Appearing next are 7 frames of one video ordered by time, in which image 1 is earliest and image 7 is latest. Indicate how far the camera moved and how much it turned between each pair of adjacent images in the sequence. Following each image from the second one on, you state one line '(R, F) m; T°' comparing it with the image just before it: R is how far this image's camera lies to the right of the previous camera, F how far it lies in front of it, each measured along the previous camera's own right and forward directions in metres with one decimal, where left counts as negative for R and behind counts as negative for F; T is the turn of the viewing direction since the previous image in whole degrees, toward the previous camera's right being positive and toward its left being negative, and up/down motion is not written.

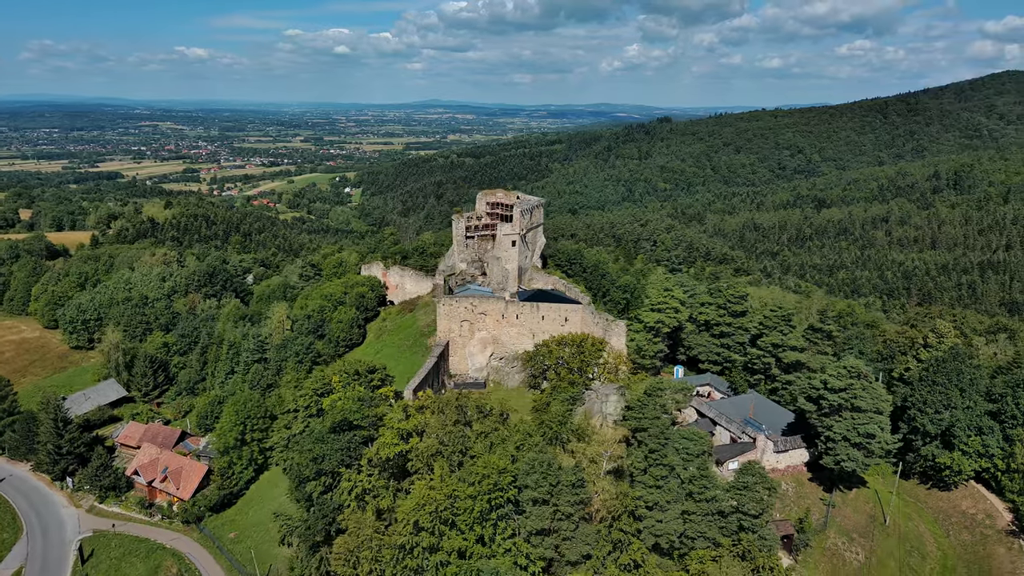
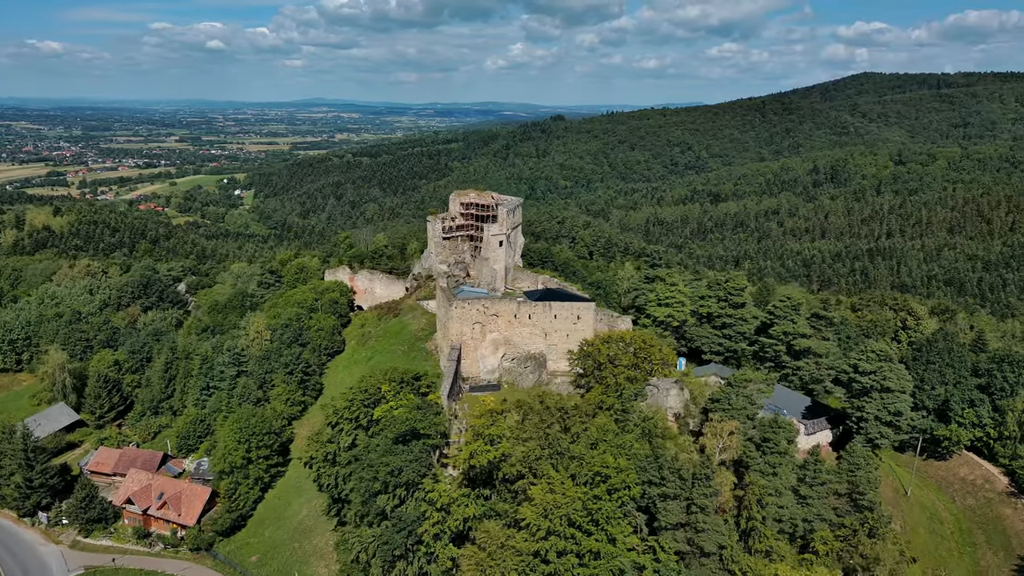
(-6.1, +0.4) m; +8°
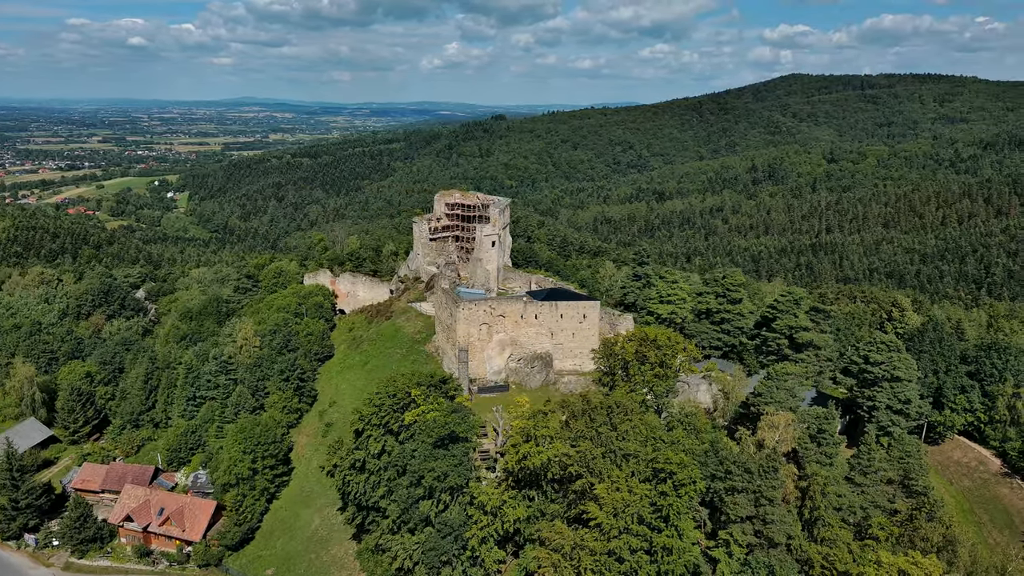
(-3.4, +0.2) m; +5°
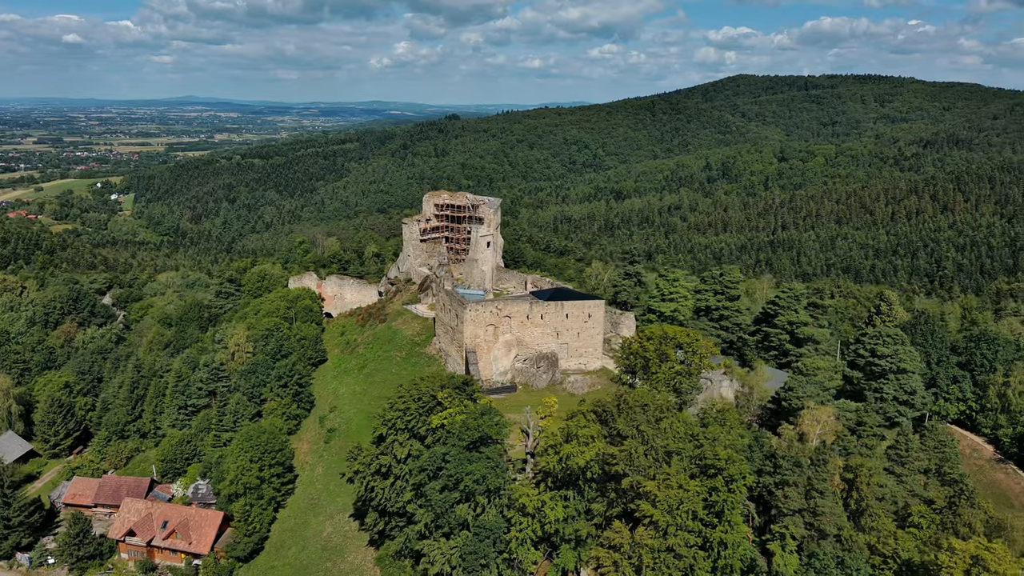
(-2.7, +0.1) m; +4°
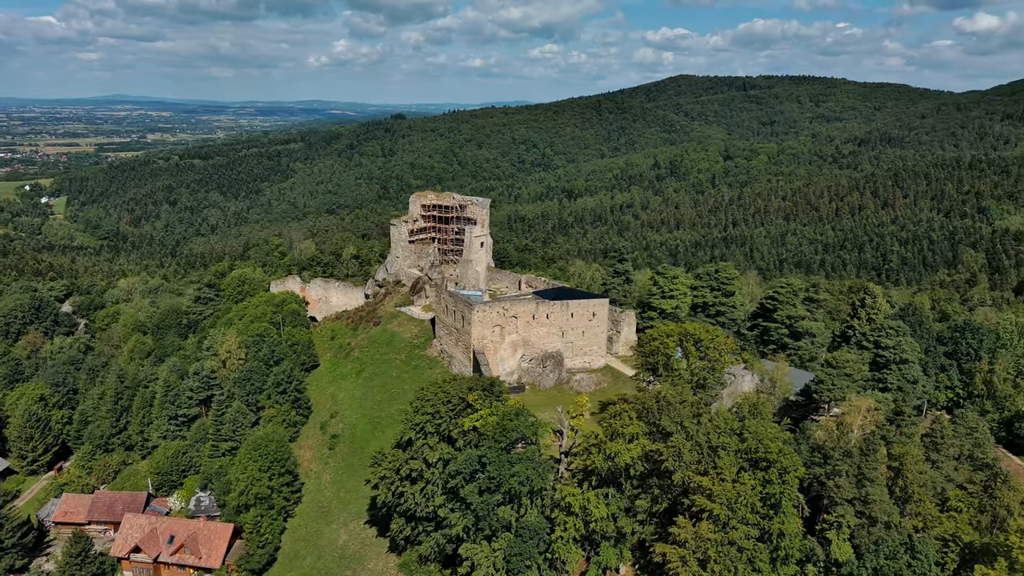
(-3.1, +0.1) m; +4°
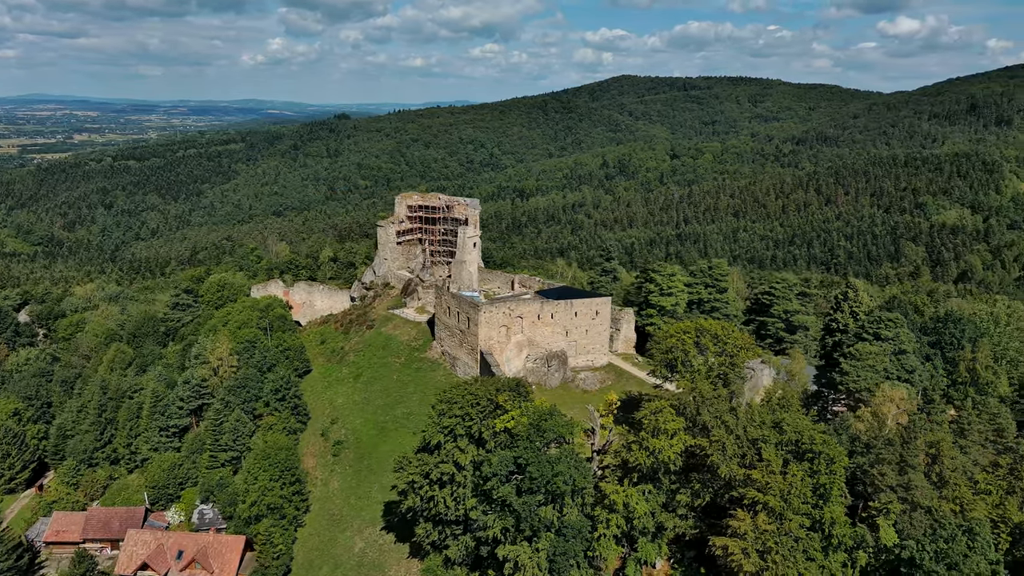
(-3.1, +0.1) m; +4°
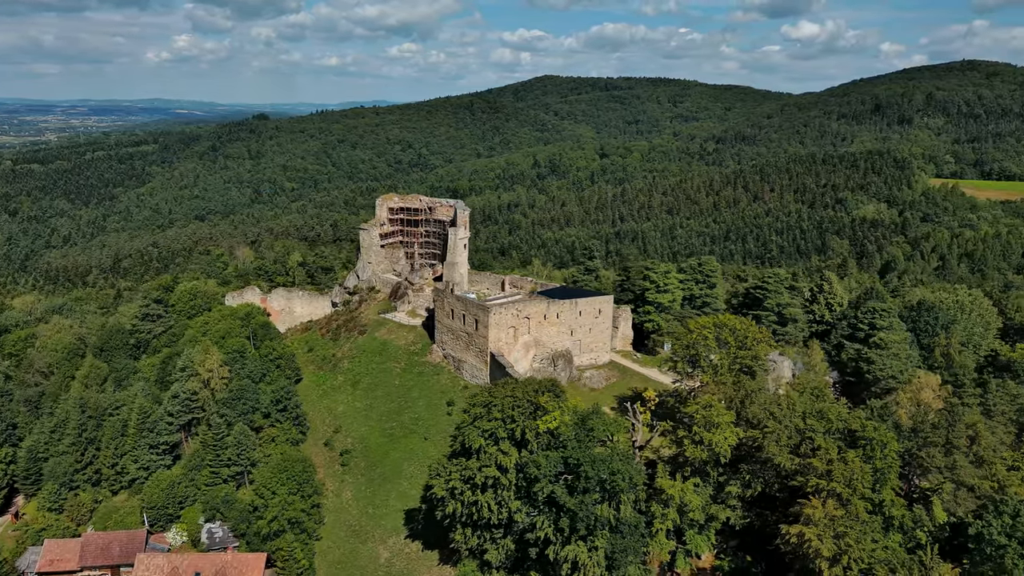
(-4.3, +0.2) m; +6°
